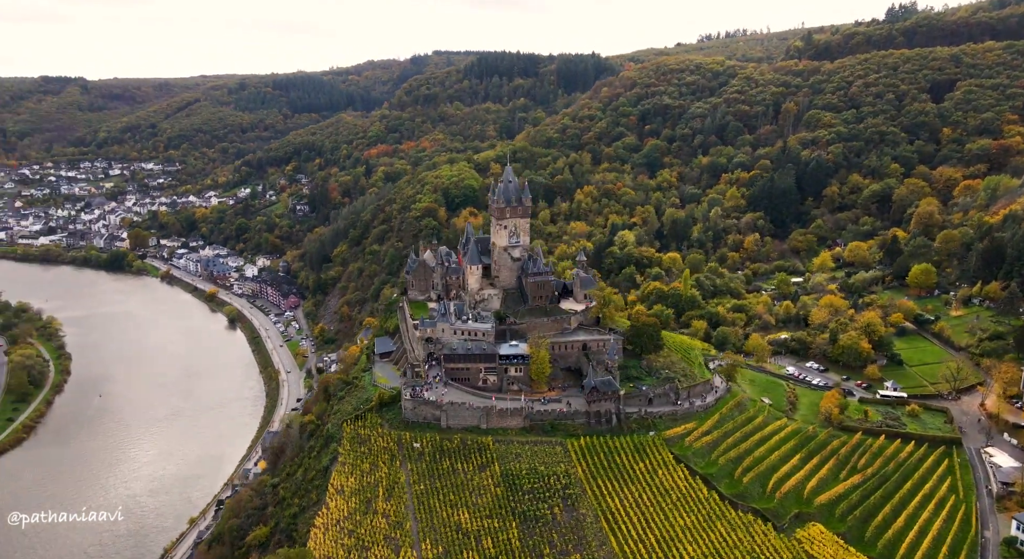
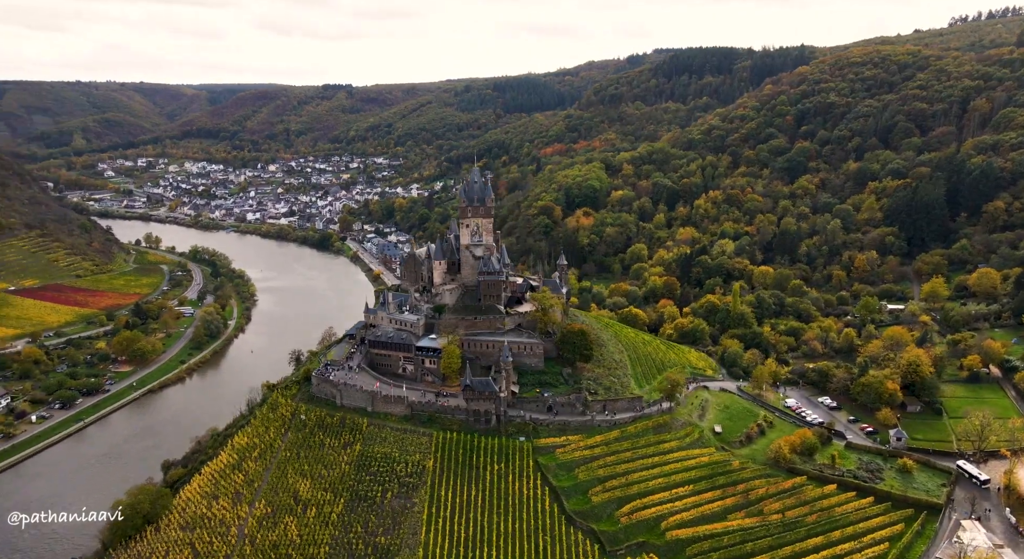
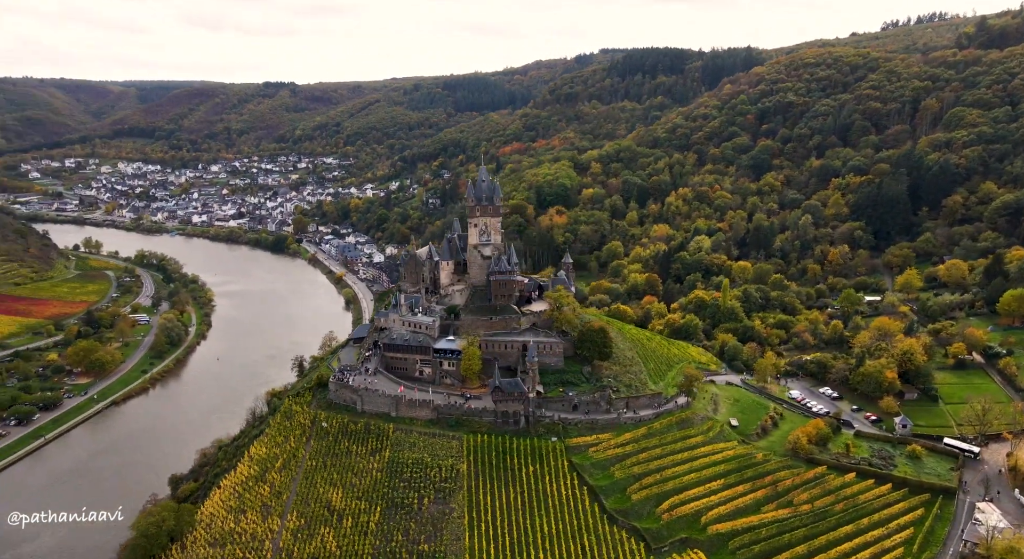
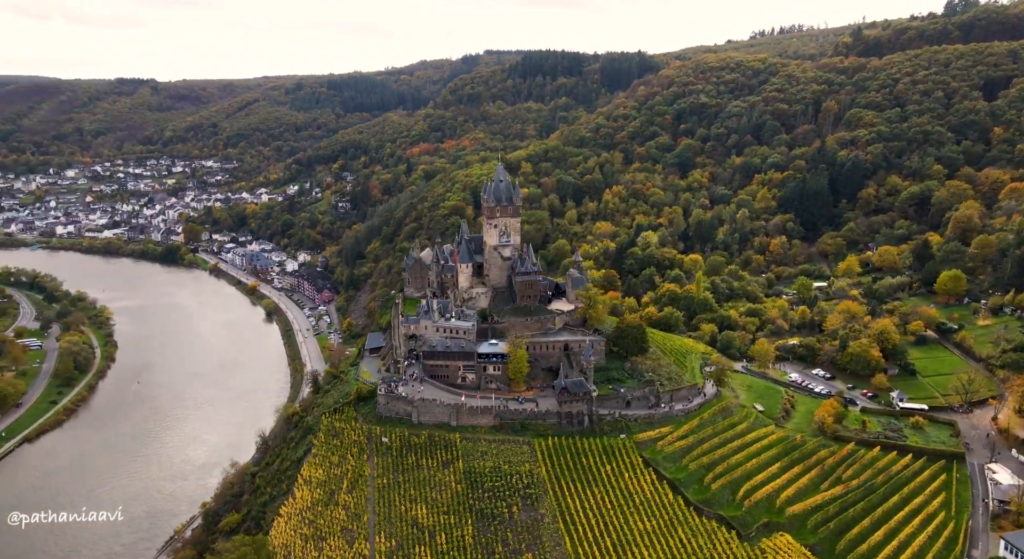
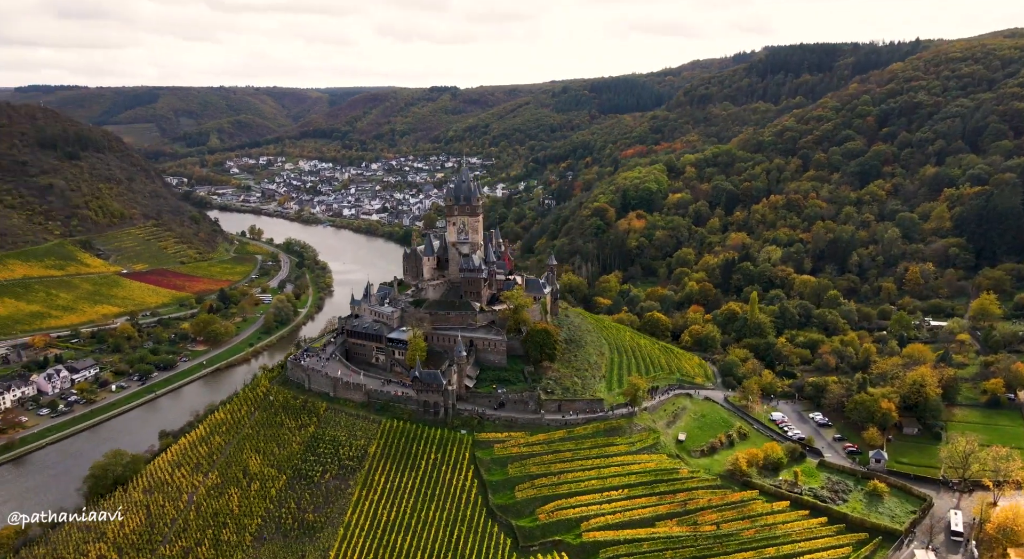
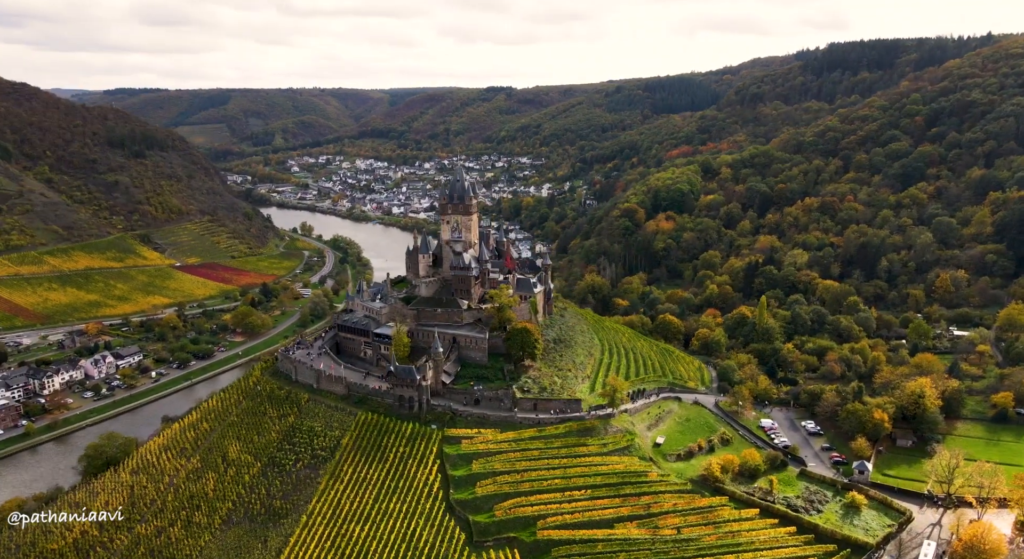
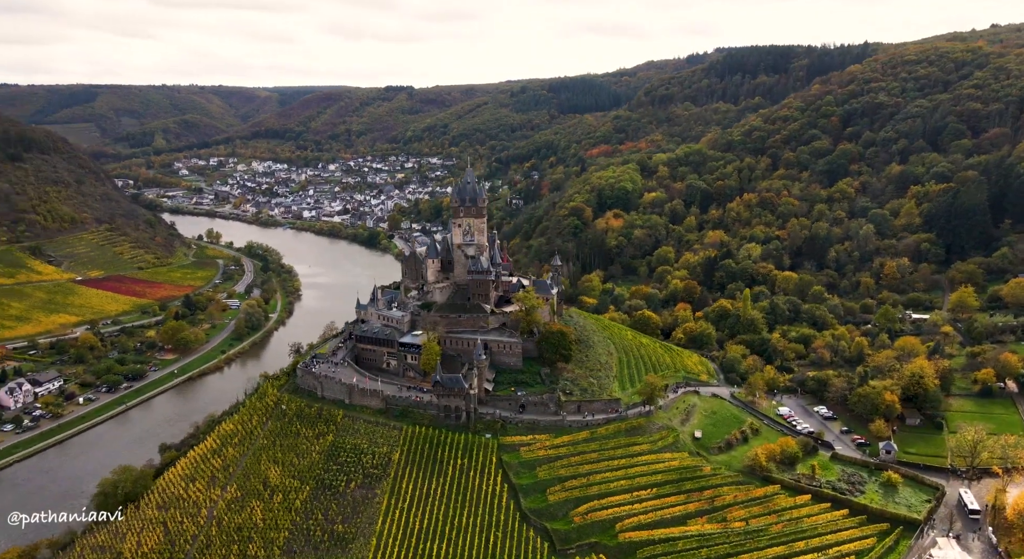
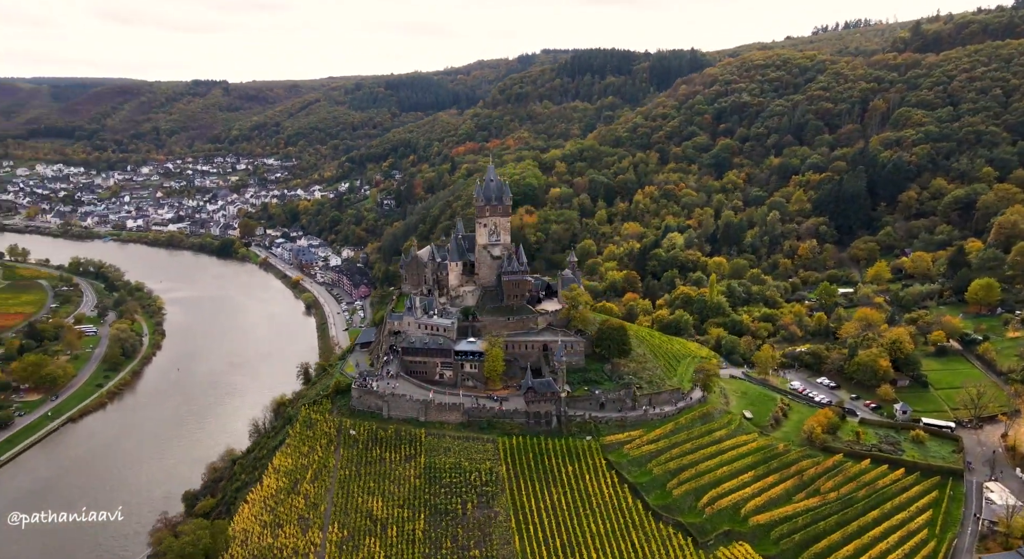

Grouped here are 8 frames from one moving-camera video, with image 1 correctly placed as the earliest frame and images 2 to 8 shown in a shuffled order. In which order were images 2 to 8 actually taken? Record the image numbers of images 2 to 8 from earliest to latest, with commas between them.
4, 8, 3, 2, 7, 5, 6
